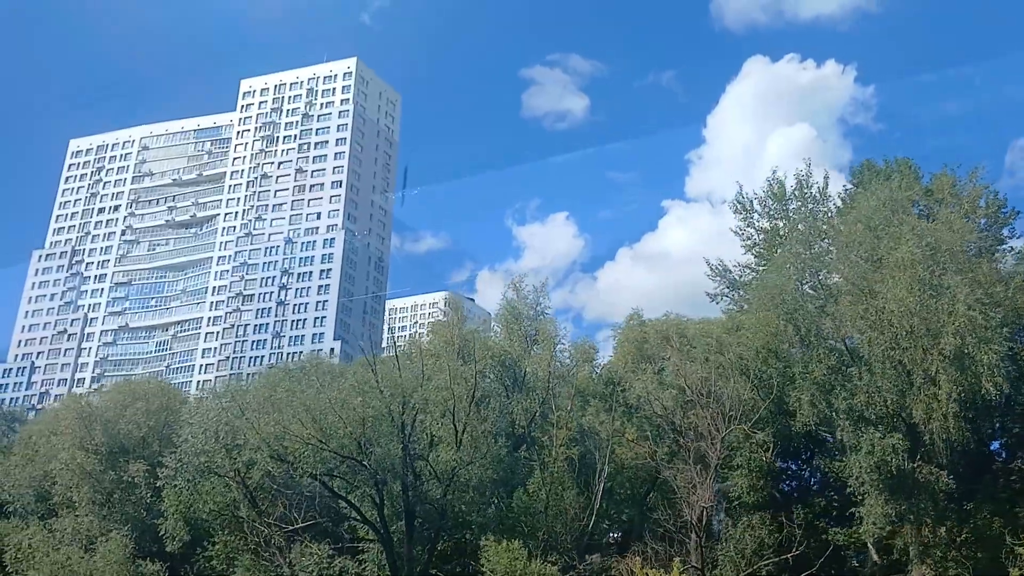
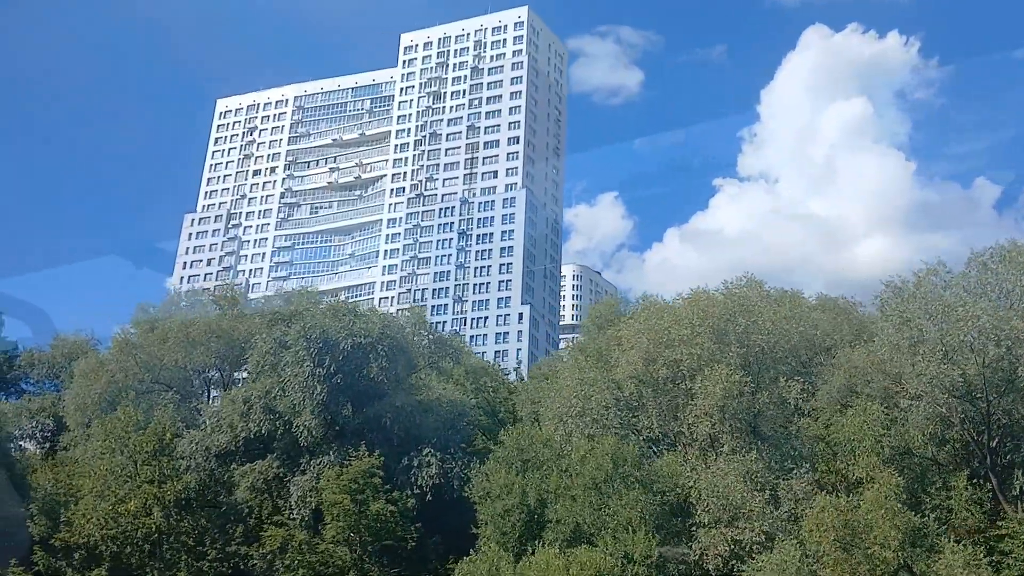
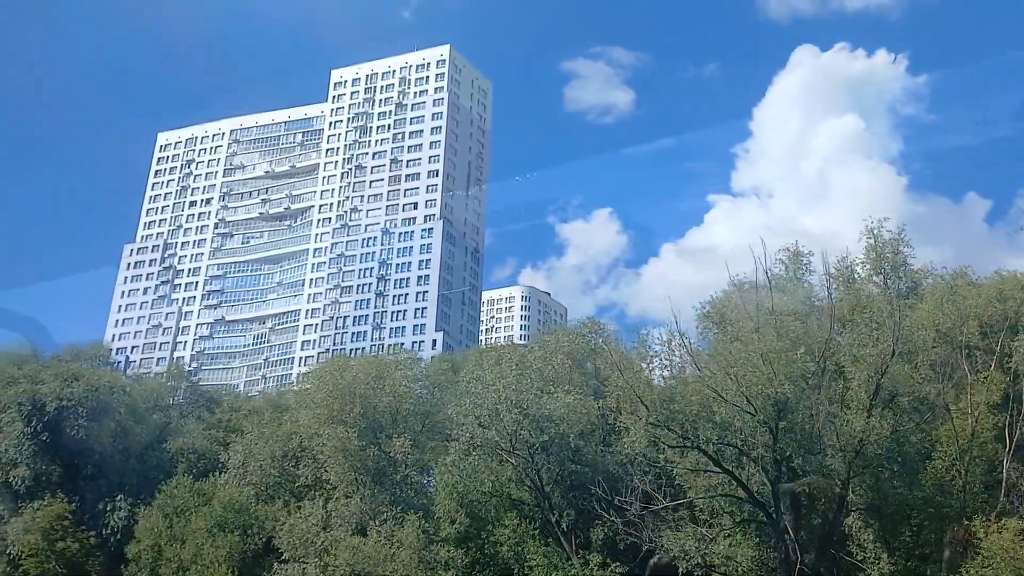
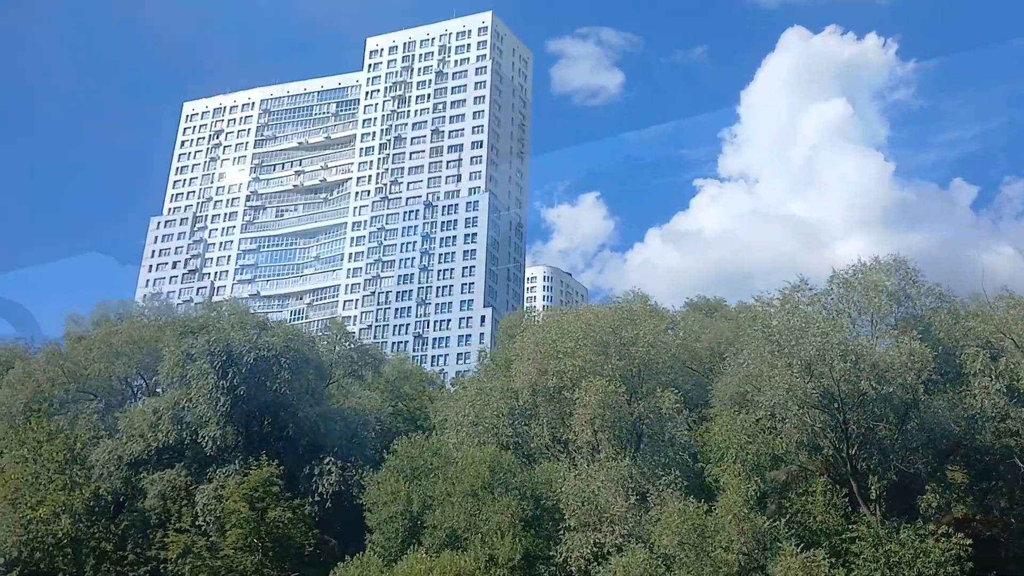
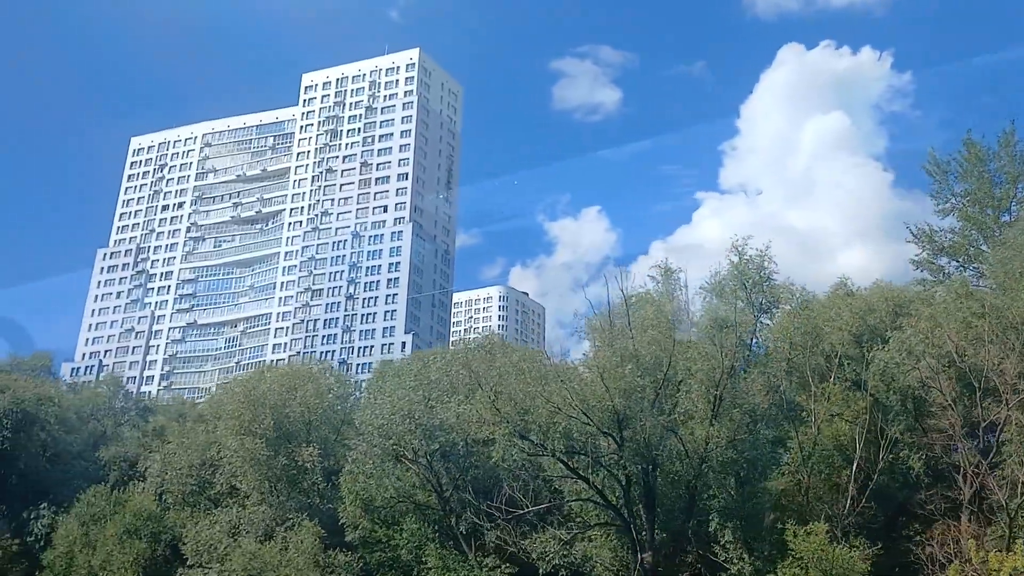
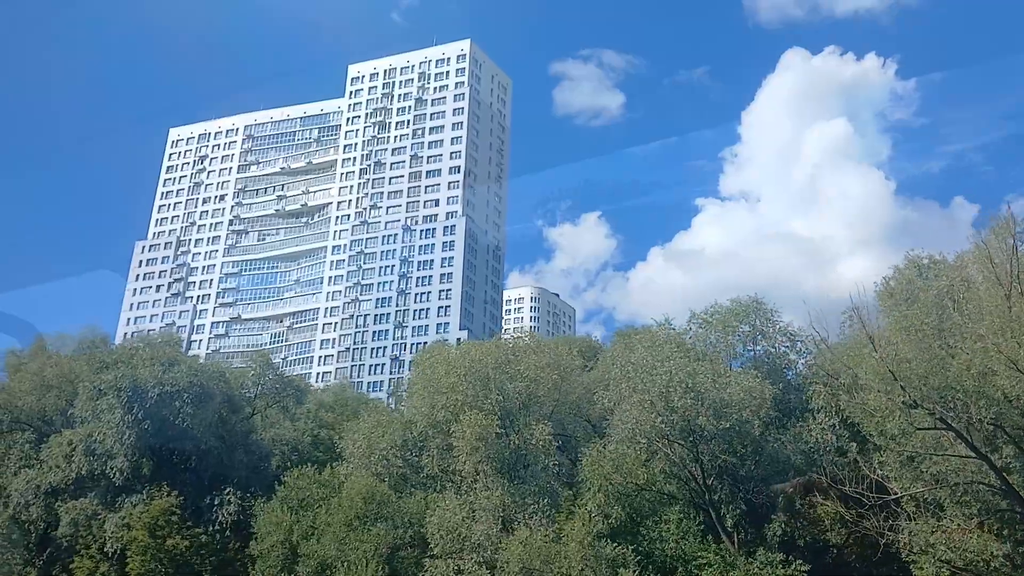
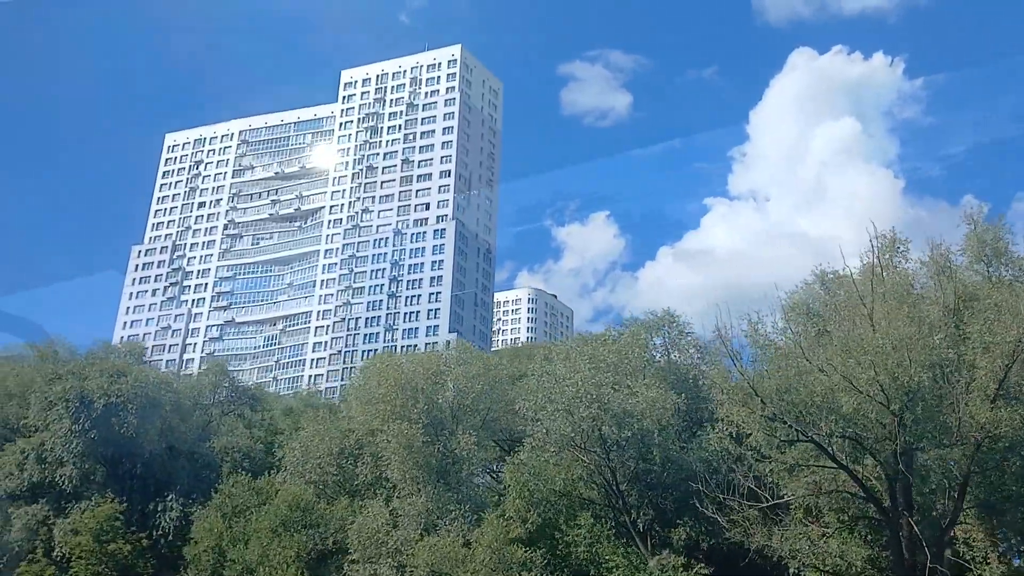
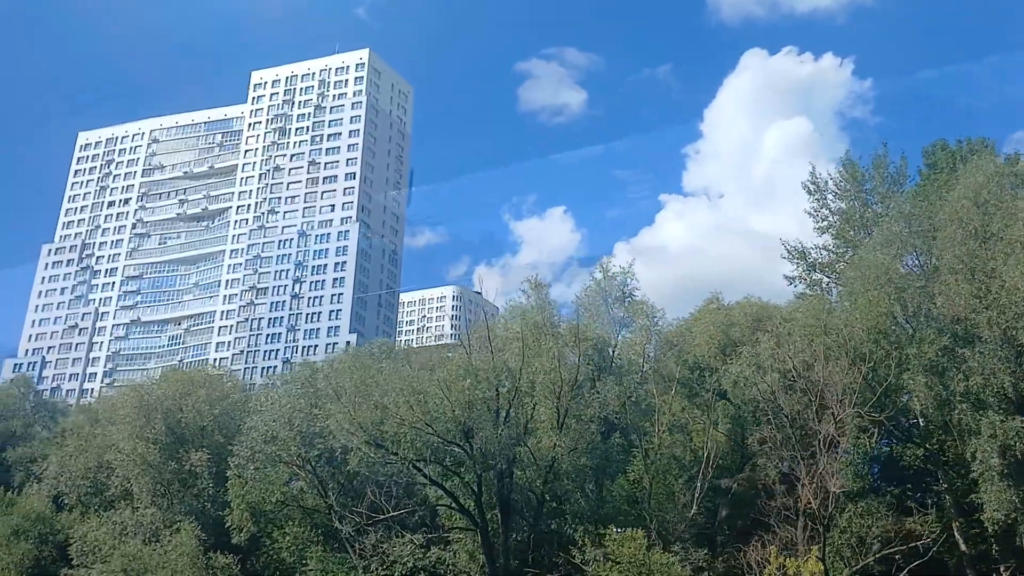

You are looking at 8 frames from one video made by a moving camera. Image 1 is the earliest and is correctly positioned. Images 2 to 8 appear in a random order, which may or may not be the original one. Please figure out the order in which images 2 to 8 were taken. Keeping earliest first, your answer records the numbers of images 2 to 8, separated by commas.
8, 5, 3, 7, 6, 4, 2
